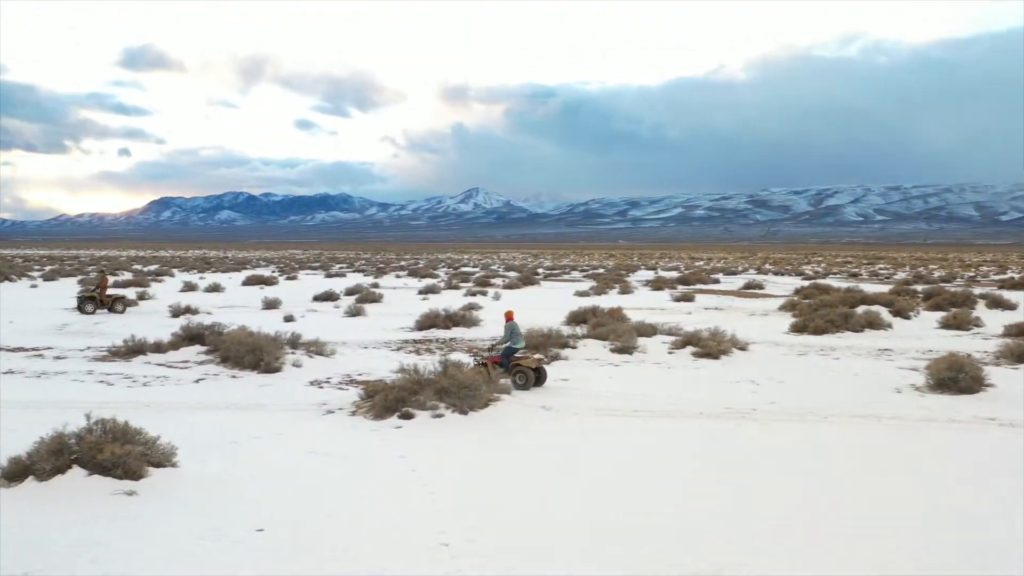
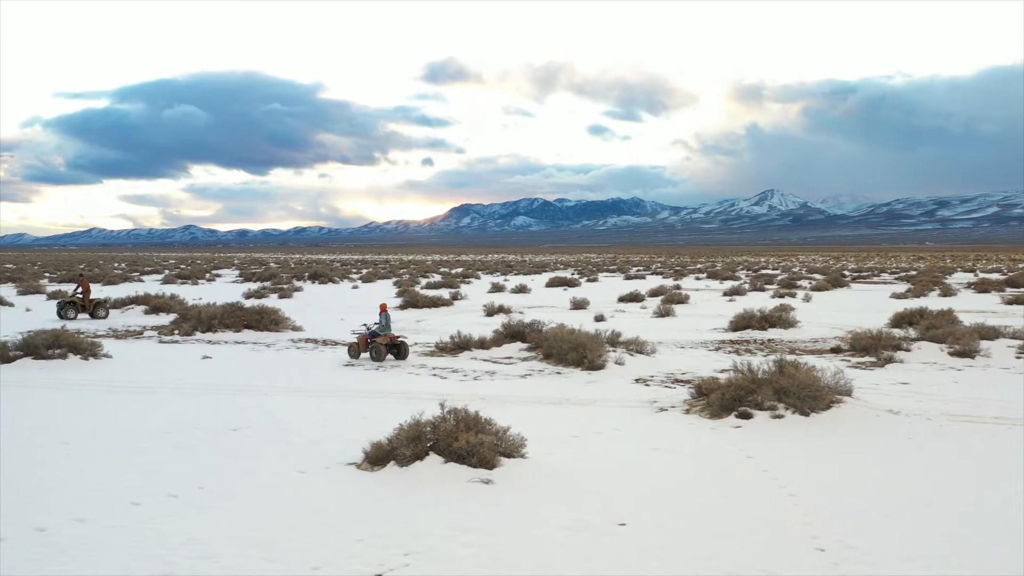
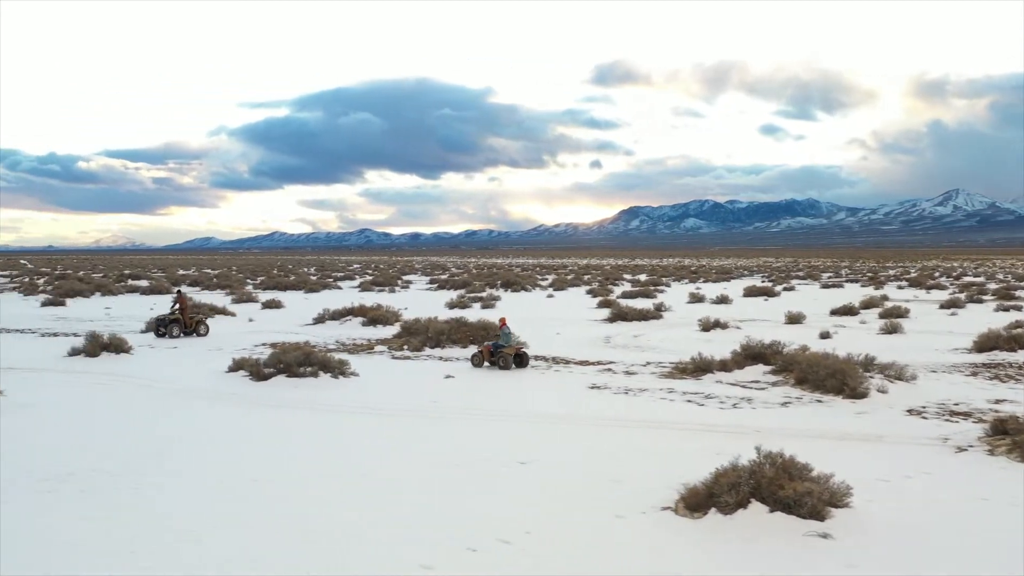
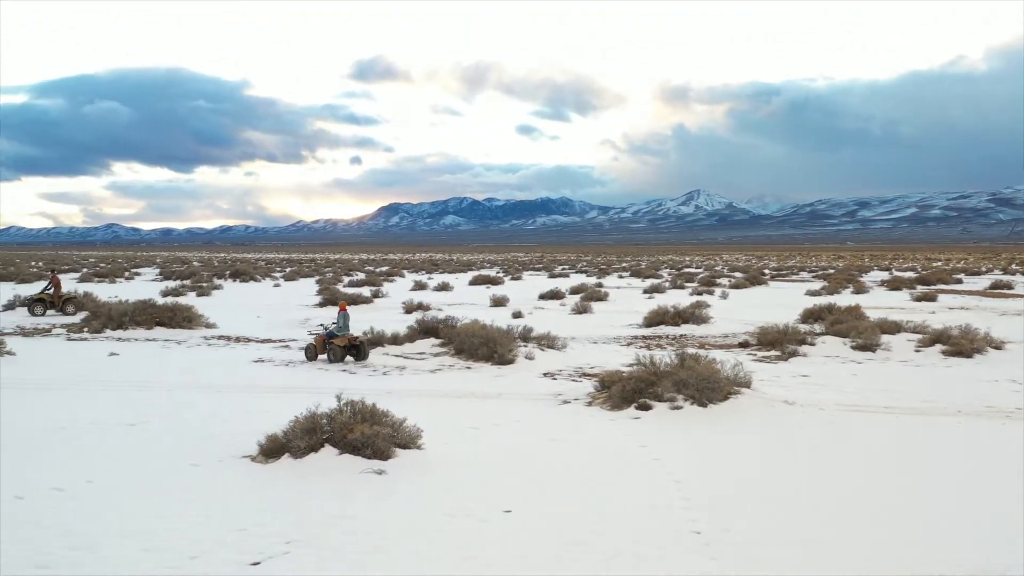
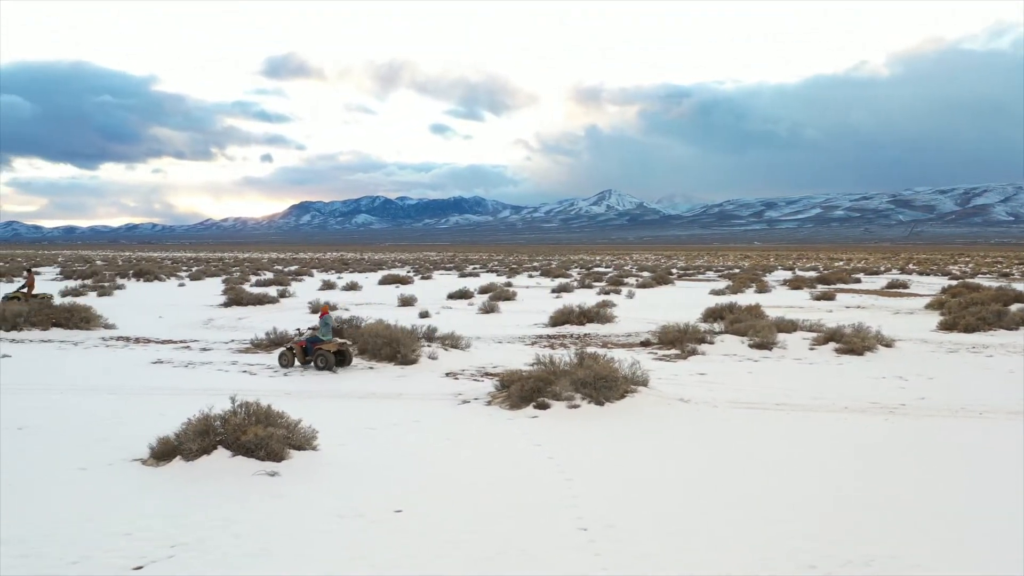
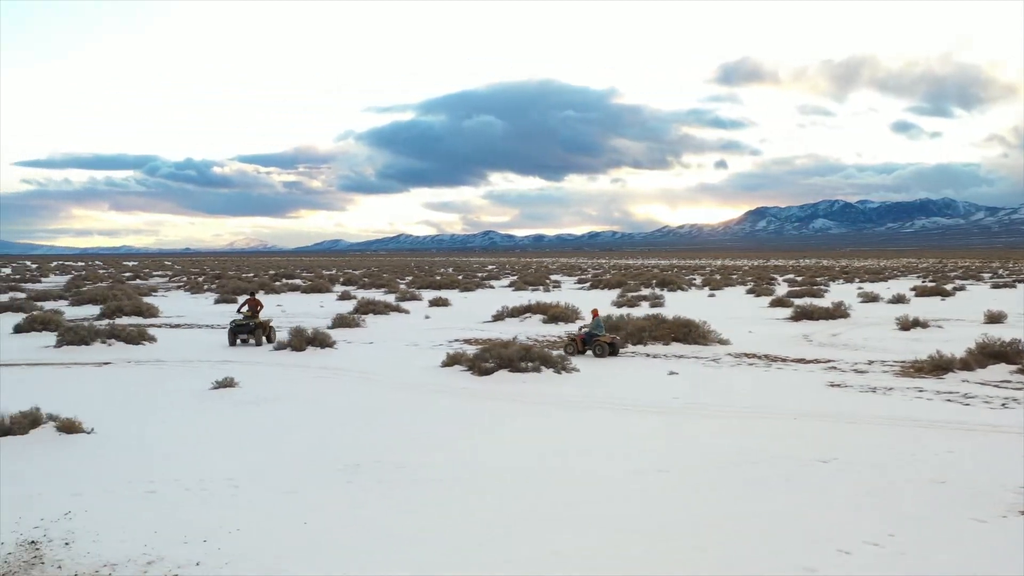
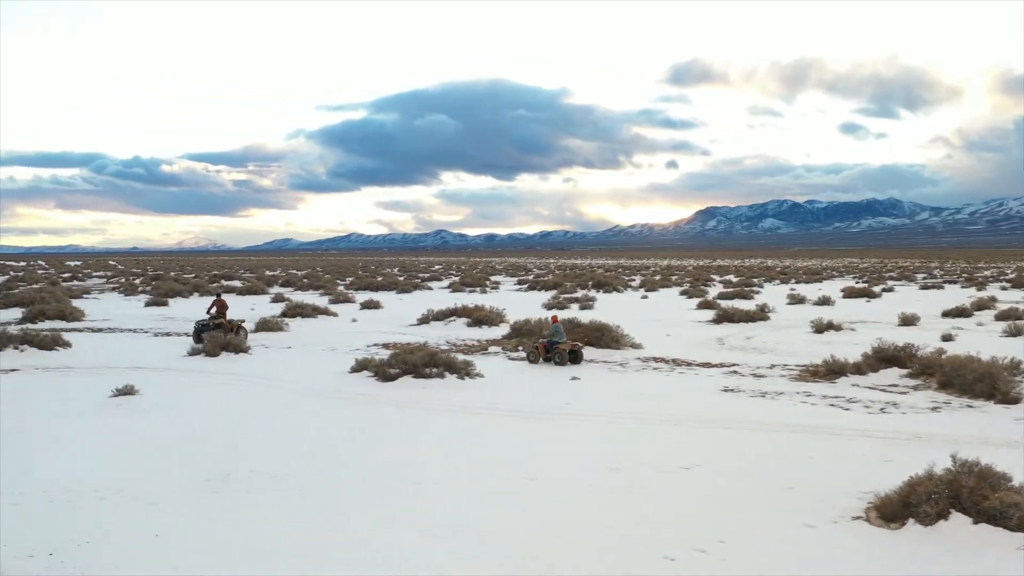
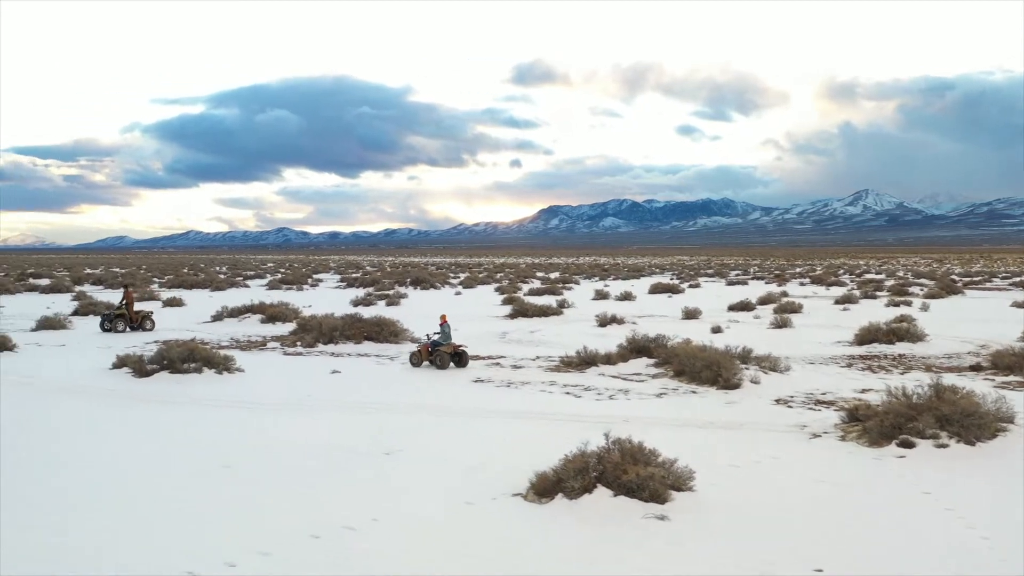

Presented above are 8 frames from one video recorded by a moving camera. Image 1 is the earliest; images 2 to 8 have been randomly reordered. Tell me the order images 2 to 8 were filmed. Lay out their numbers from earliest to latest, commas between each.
5, 4, 2, 8, 3, 7, 6
